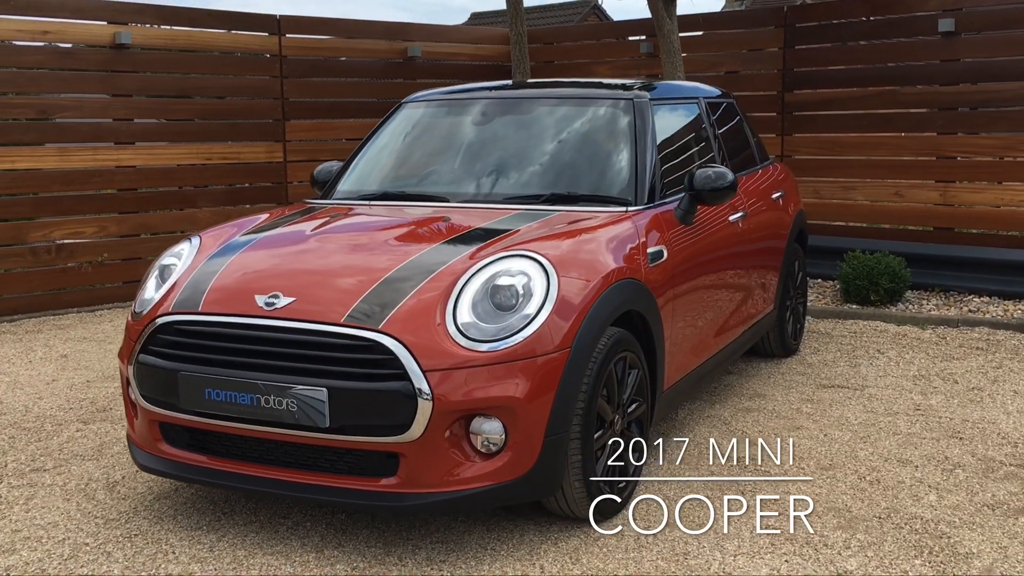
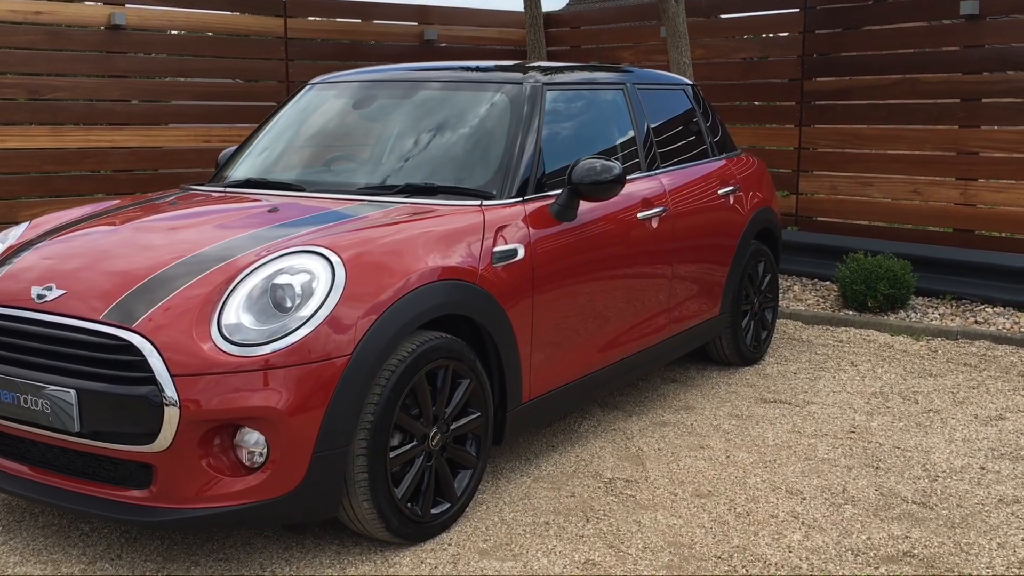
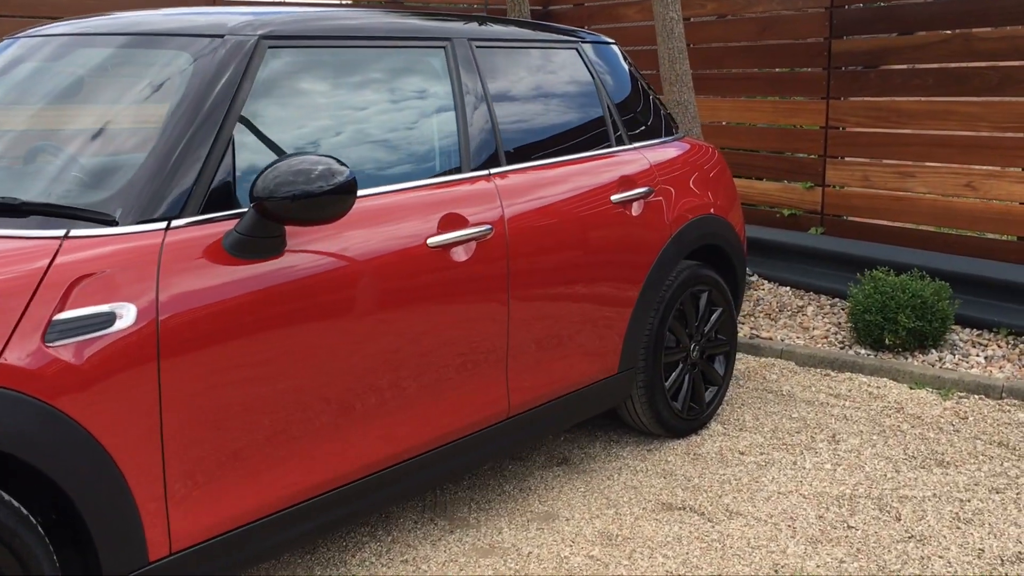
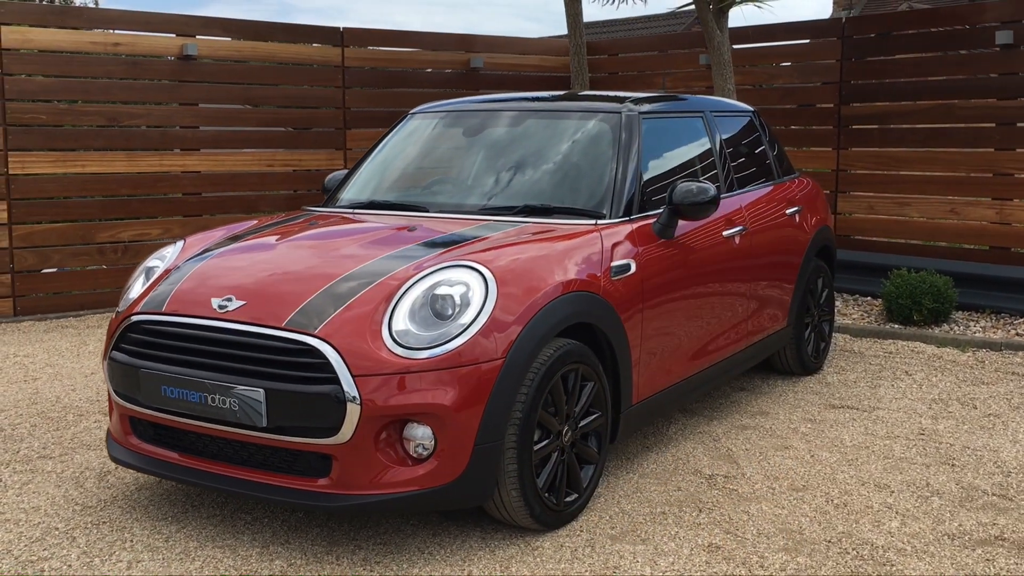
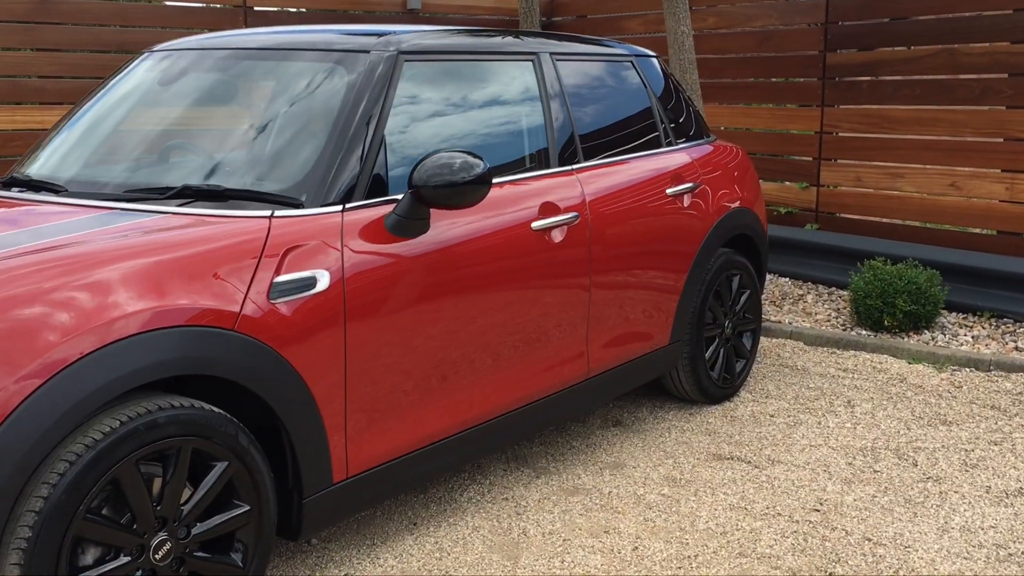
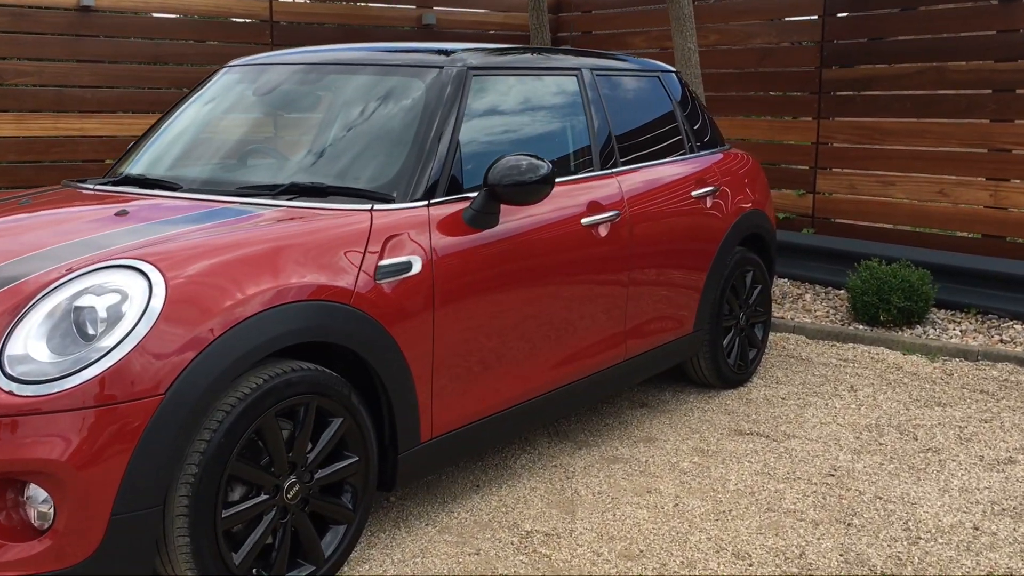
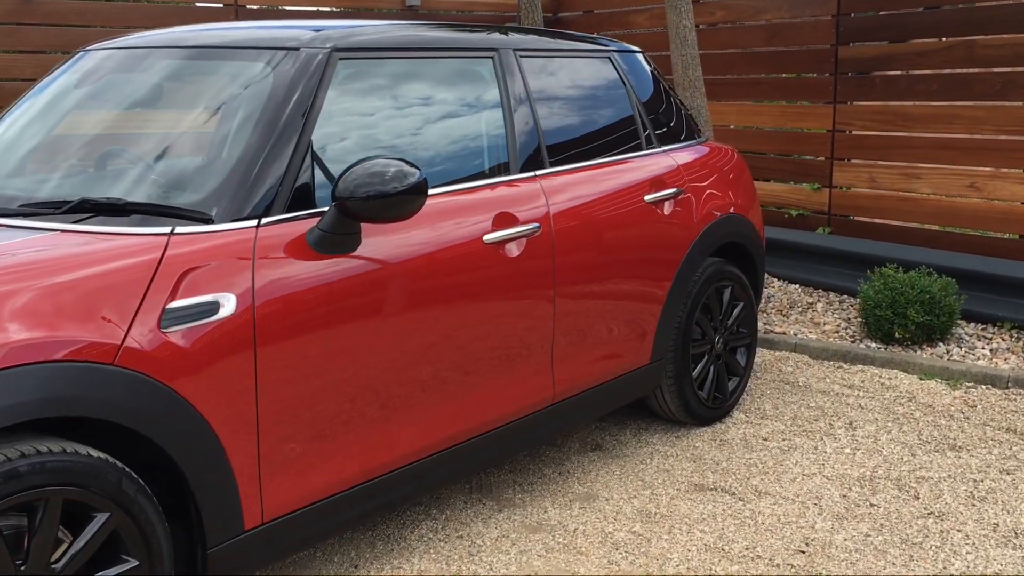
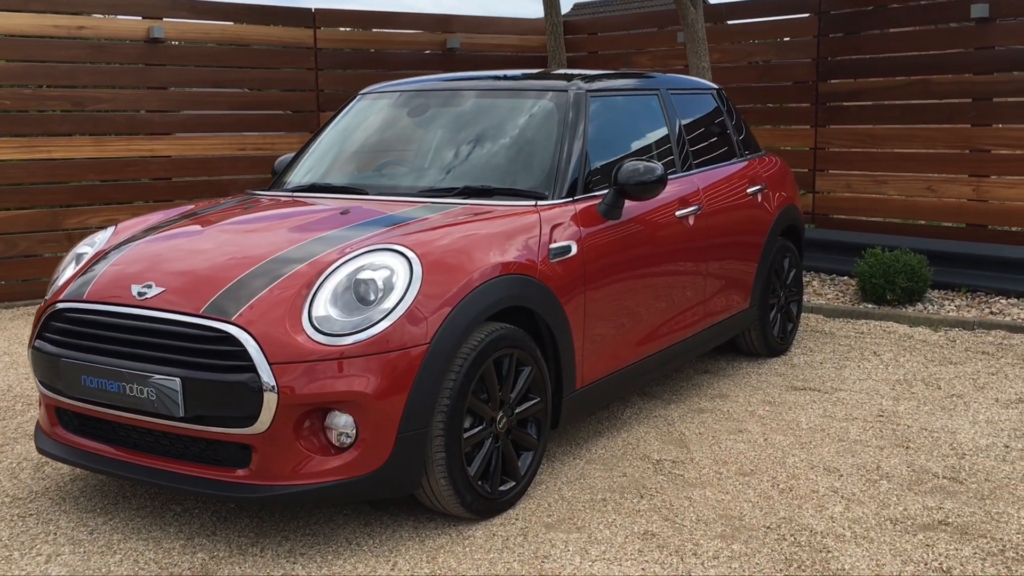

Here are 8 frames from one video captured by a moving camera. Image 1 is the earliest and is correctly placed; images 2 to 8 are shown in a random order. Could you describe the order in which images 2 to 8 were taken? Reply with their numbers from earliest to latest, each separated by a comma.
4, 8, 2, 6, 5, 7, 3
